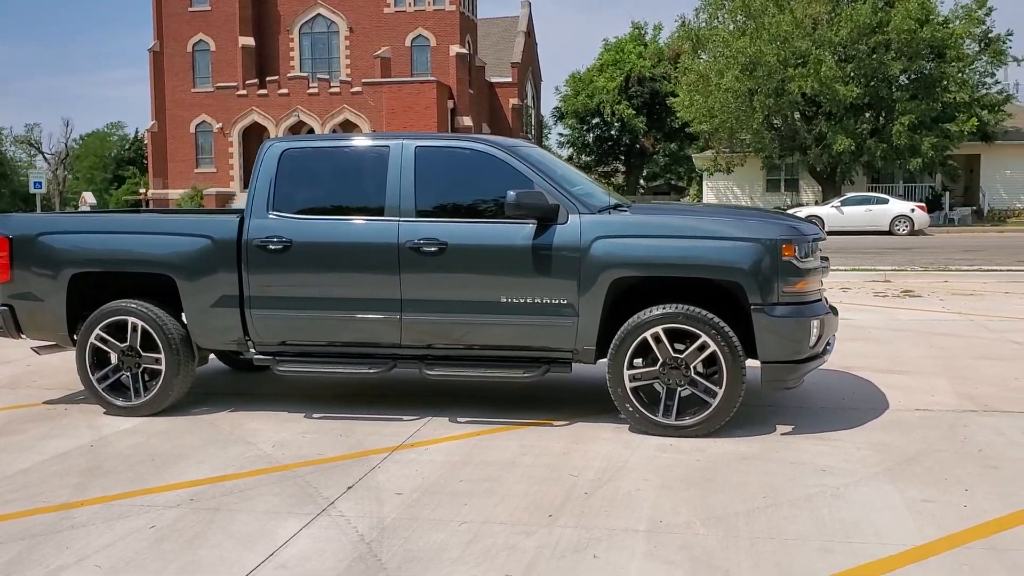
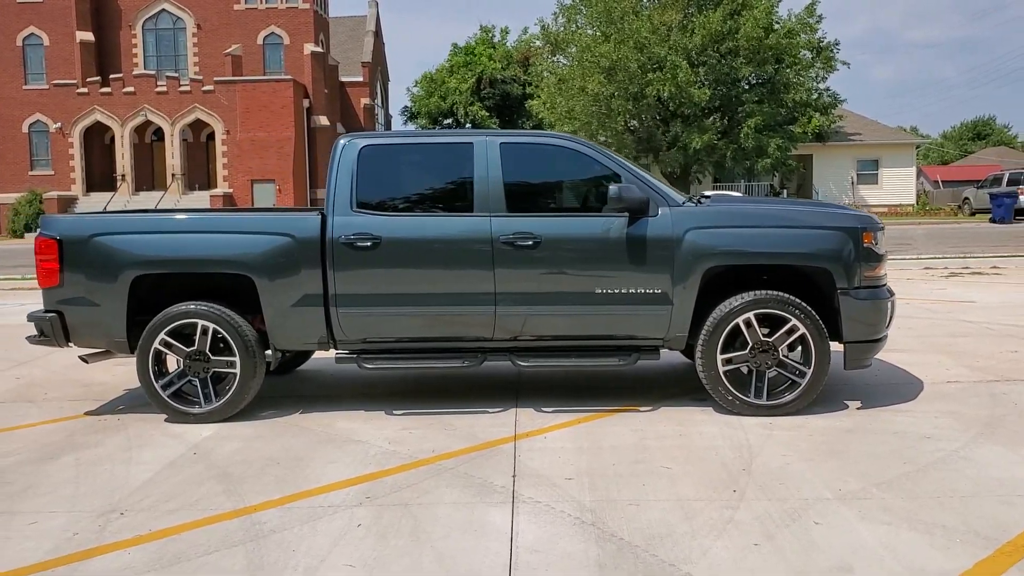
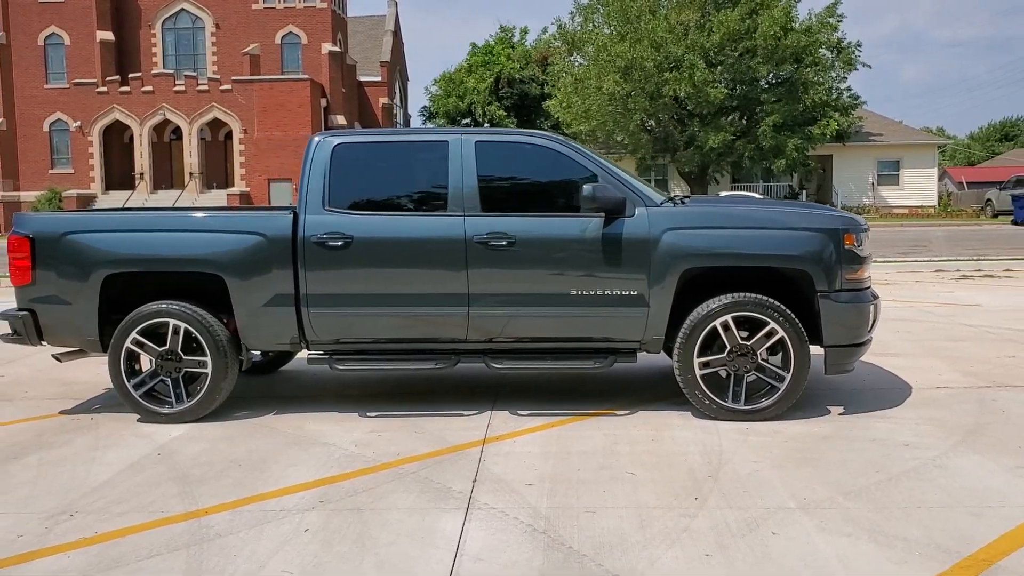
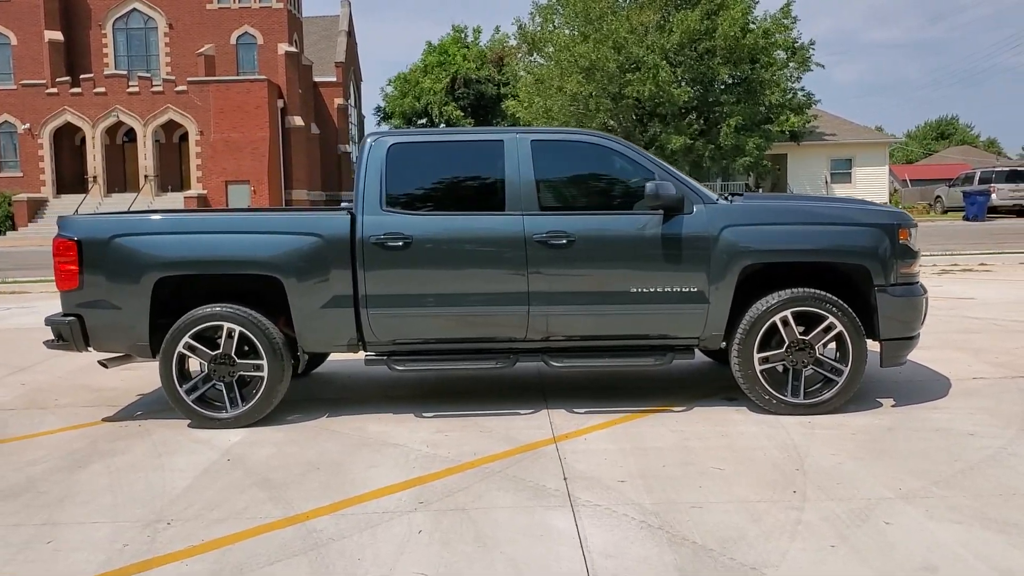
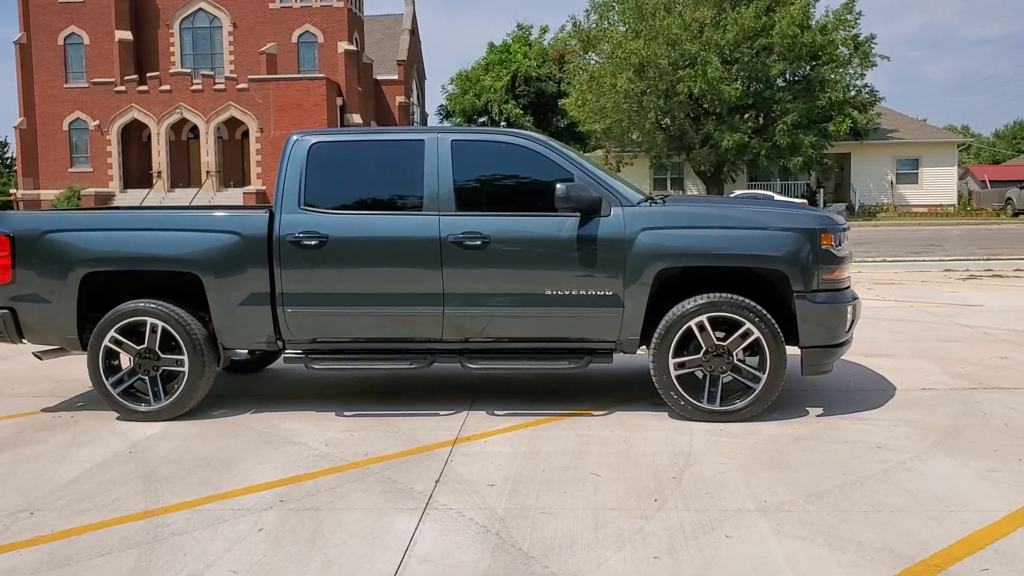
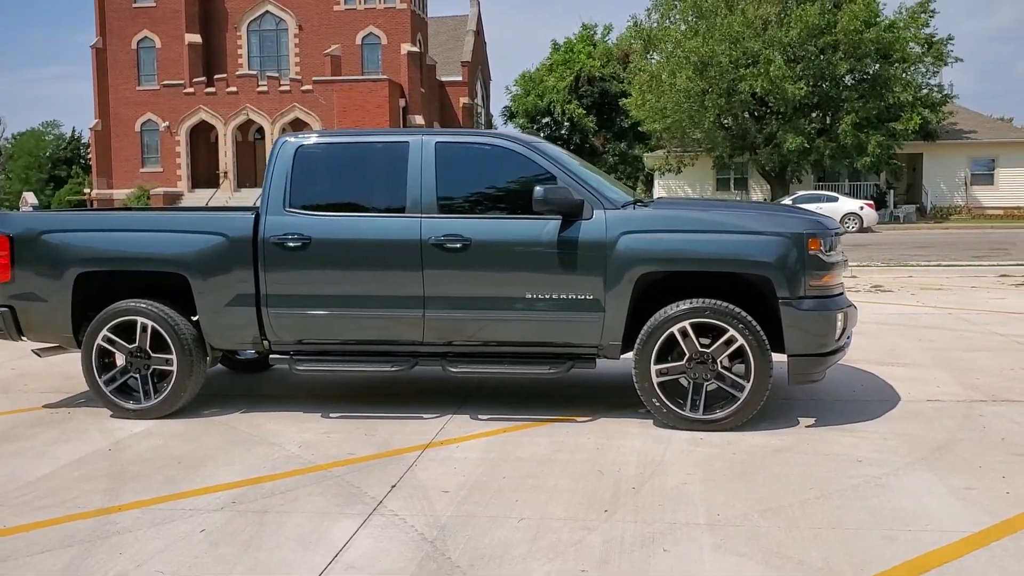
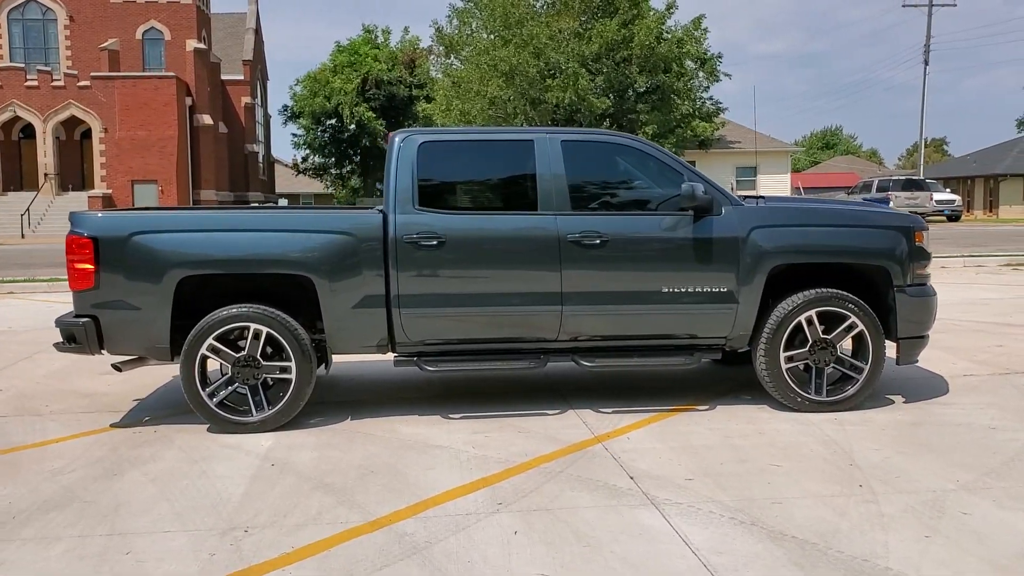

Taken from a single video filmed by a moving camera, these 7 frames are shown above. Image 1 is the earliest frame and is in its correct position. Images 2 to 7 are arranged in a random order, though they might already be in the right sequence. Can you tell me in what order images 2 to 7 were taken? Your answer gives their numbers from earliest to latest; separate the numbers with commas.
6, 5, 3, 2, 4, 7
